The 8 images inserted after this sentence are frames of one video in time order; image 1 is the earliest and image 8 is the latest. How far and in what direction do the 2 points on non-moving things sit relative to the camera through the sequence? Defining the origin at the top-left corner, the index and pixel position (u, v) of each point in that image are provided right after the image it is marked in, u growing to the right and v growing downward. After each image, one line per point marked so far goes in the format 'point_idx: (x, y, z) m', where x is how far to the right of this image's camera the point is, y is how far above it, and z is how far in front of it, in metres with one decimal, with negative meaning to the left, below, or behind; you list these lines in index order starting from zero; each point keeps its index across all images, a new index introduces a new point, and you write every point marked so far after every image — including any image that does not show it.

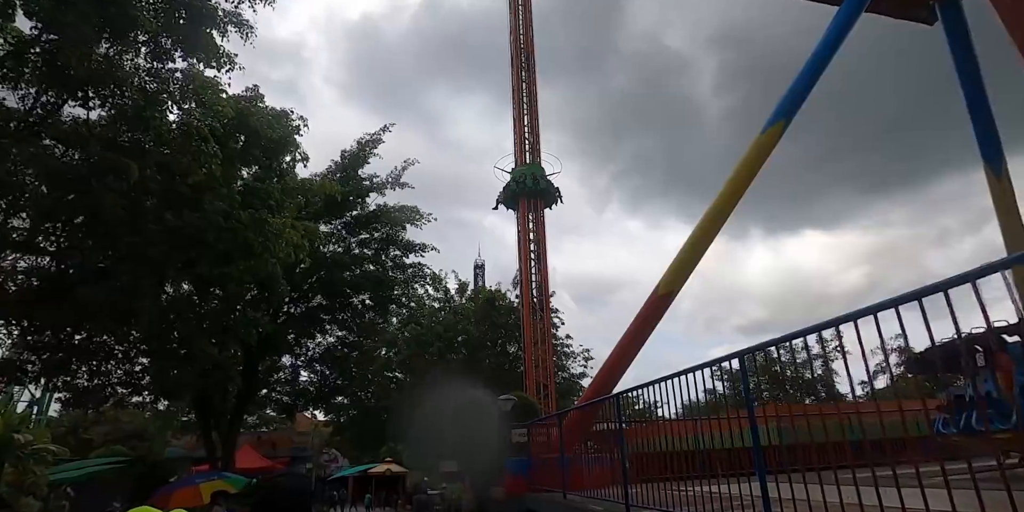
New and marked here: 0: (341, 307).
0: (-5.2, -1.5, +17.0) m
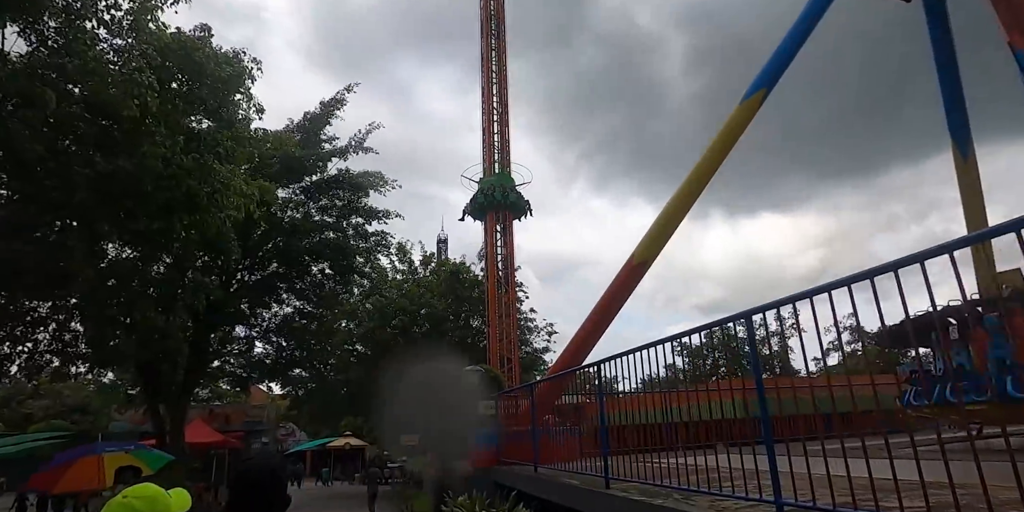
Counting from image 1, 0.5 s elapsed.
0: (-6.1, -0.5, +16.3) m
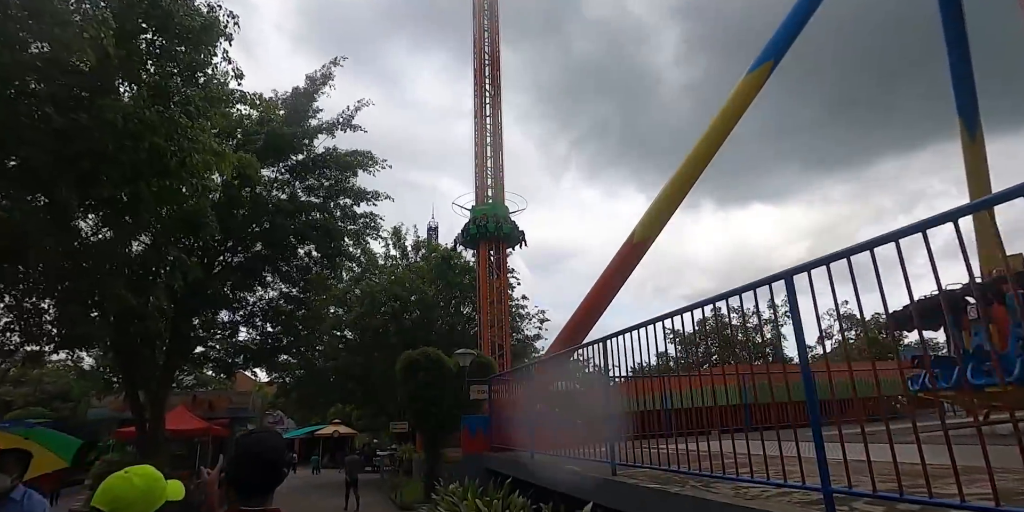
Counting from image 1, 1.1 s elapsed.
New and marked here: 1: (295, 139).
0: (-6.4, 0.0, +15.8) m
1: (-5.9, +3.3, +15.4) m
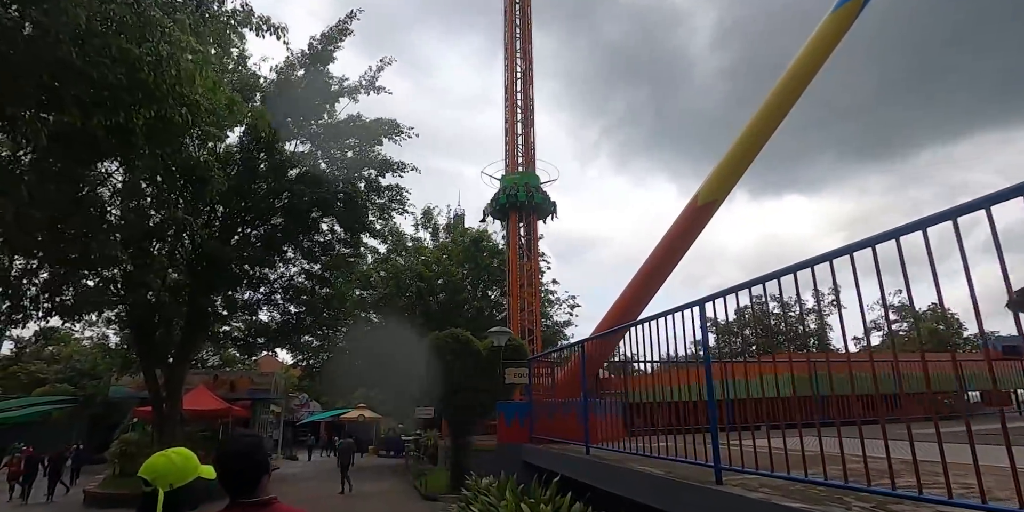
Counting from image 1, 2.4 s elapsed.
0: (-5.5, +0.6, +15.0) m
1: (-5.0, +4.0, +14.6) m
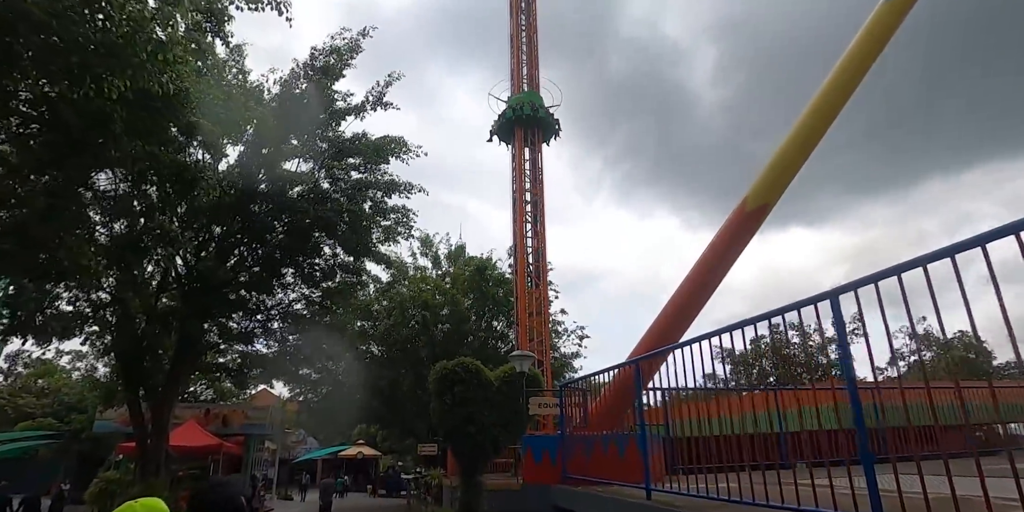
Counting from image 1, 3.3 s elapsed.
0: (-5.2, 0.0, +14.3) m
1: (-4.7, +3.3, +14.1) m
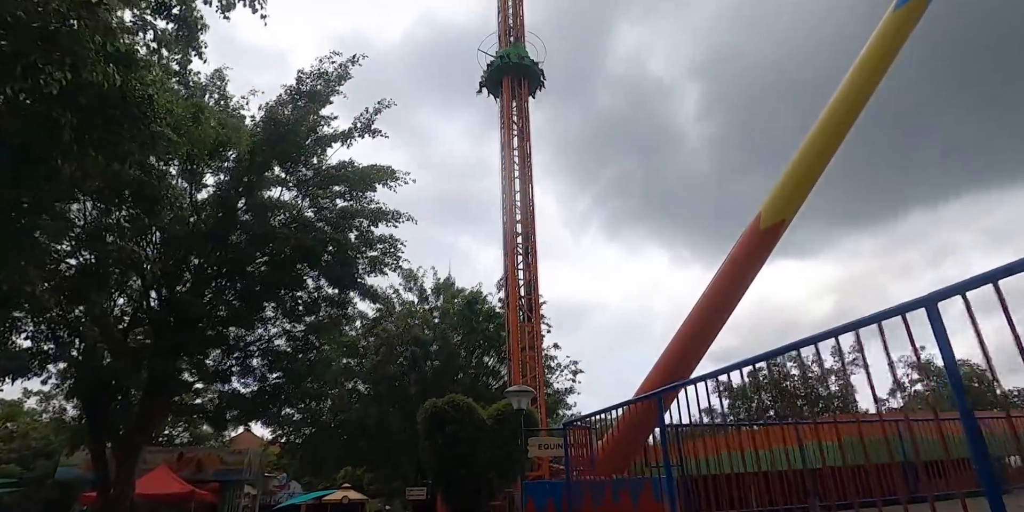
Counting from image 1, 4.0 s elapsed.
0: (-5.4, -0.8, +13.7) m
1: (-5.0, +2.6, +13.6) m
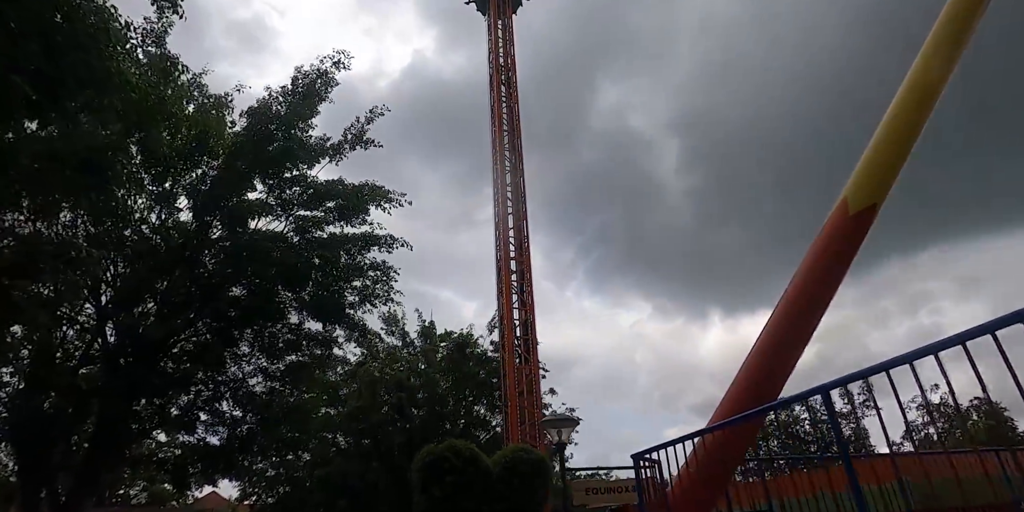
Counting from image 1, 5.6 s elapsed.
0: (-5.3, -1.5, +12.3) m
1: (-4.9, +1.9, +12.6) m
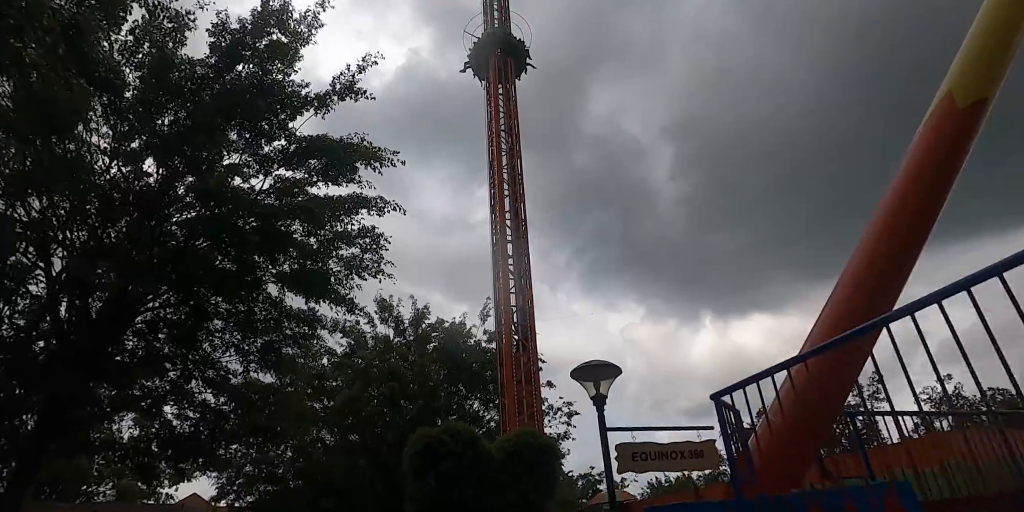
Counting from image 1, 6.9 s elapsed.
0: (-5.2, -0.8, +11.2) m
1: (-4.8, +2.5, +11.5) m
